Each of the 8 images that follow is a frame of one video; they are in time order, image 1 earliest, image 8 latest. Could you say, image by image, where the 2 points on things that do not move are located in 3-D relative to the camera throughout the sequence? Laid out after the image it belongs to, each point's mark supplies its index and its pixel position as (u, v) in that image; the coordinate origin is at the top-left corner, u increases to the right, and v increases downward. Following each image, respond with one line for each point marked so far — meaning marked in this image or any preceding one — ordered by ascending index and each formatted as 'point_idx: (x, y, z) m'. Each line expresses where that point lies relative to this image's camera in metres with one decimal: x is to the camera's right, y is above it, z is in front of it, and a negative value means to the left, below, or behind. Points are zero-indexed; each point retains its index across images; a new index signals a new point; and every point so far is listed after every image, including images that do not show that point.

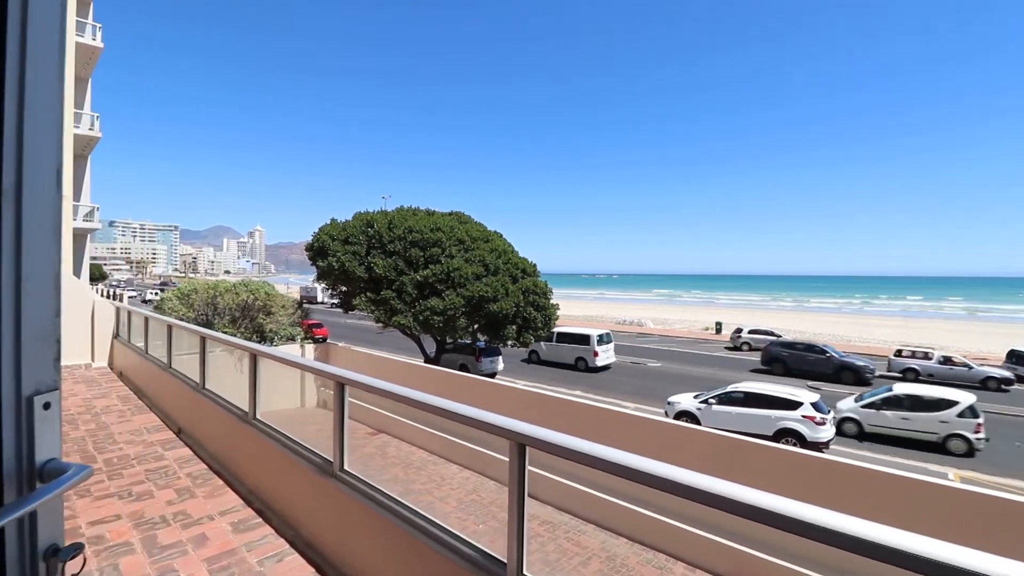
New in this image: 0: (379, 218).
0: (-4.2, +2.2, +15.7) m
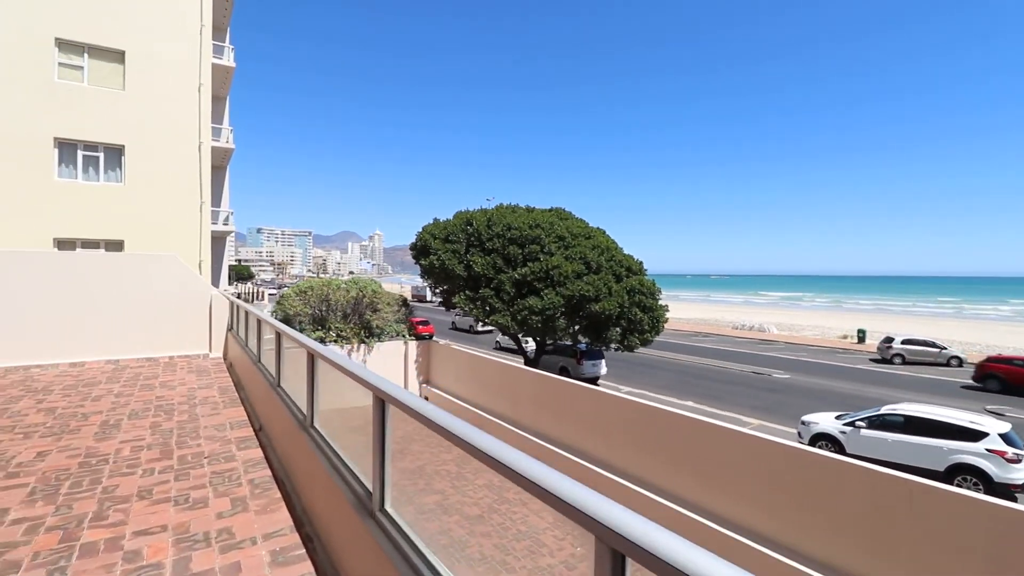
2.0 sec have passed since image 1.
0: (-1.1, +2.2, +15.4) m
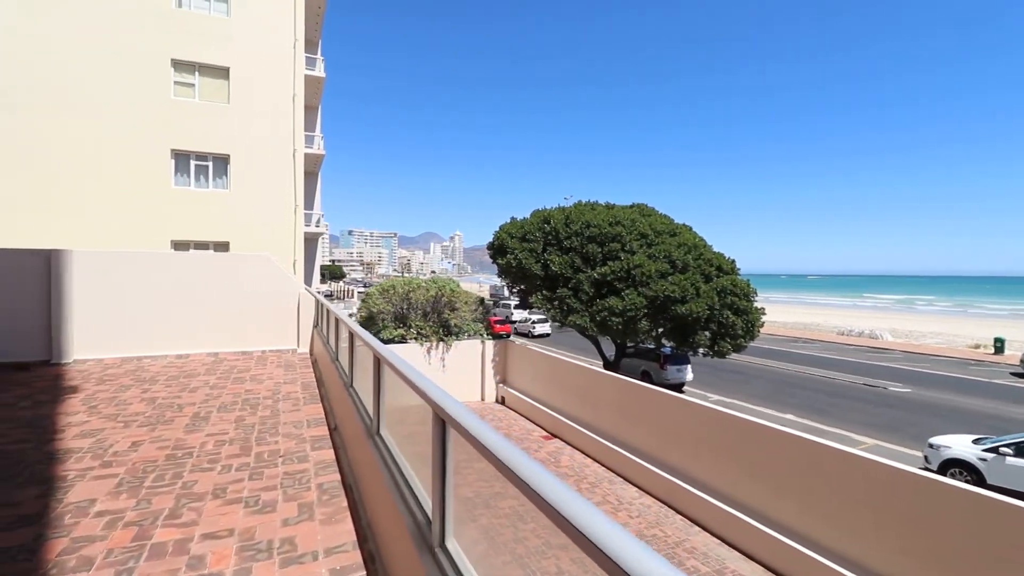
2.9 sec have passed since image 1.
0: (+1.3, +2.2, +15.0) m
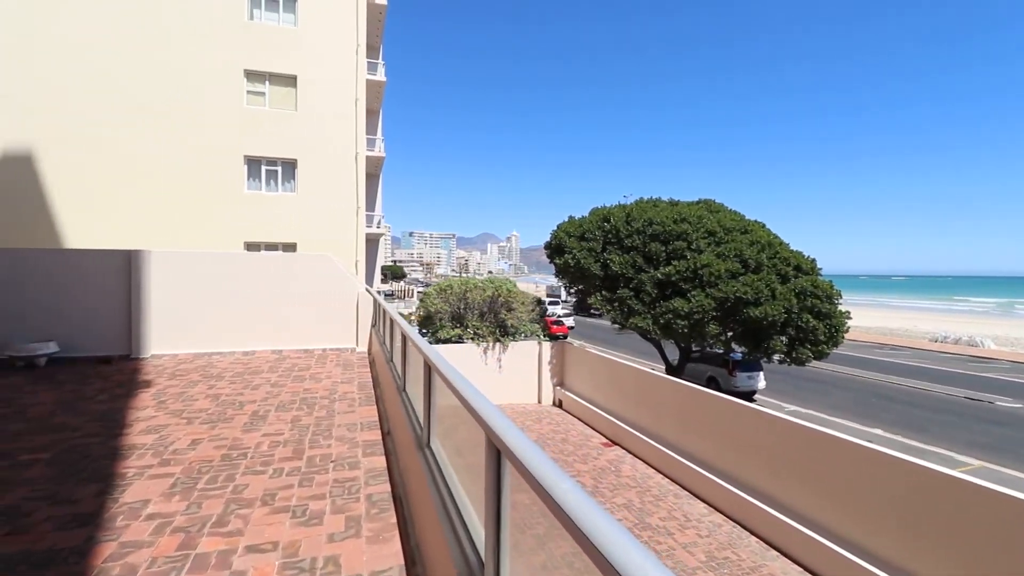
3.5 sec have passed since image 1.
0: (+3.1, +2.2, +14.4) m
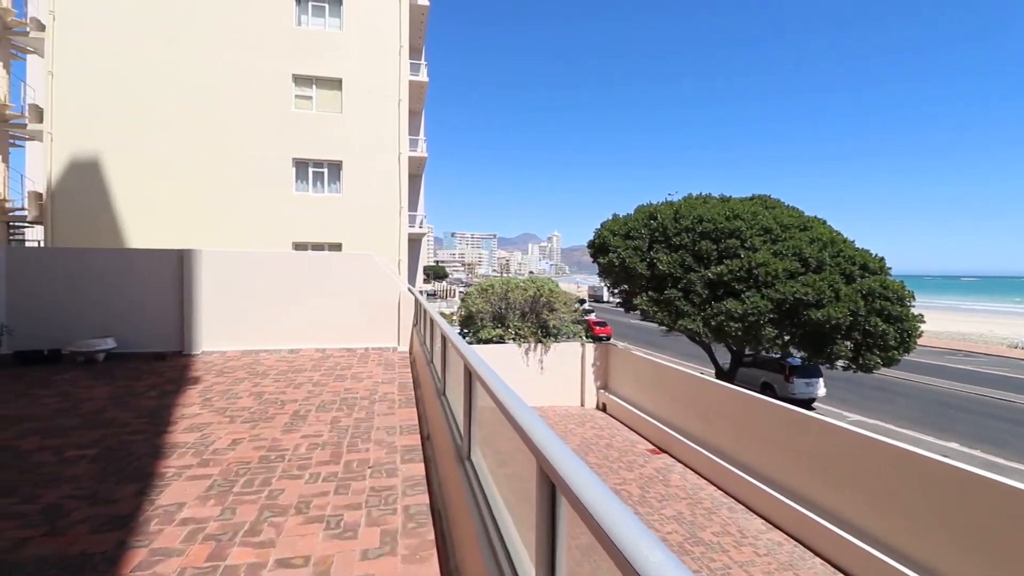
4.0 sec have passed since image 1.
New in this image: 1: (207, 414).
0: (+4.3, +2.2, +13.9) m
1: (-3.0, -1.3, +4.9) m
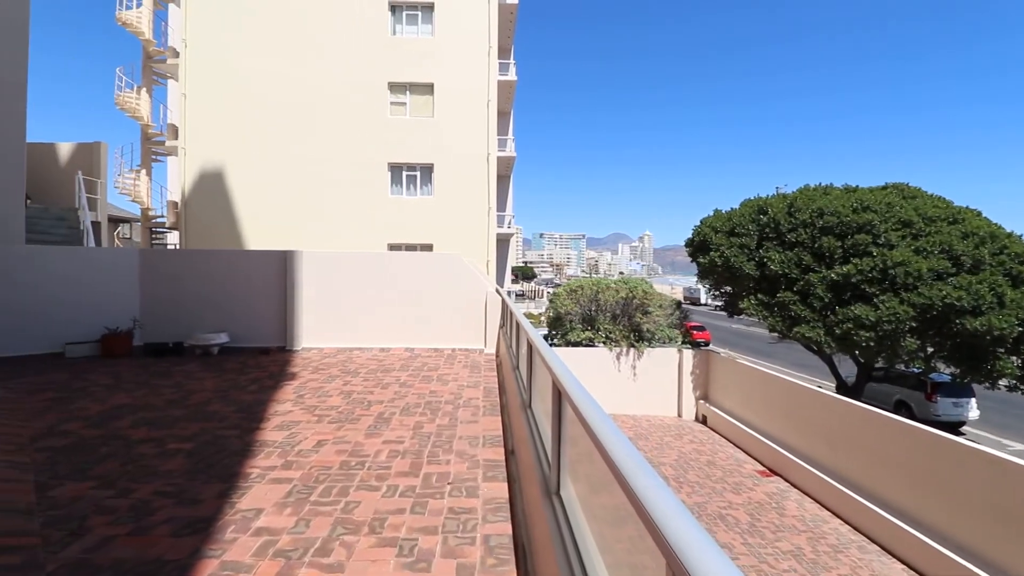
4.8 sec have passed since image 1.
0: (+6.7, +2.2, +12.5) m
1: (-2.2, -1.3, +5.0) m
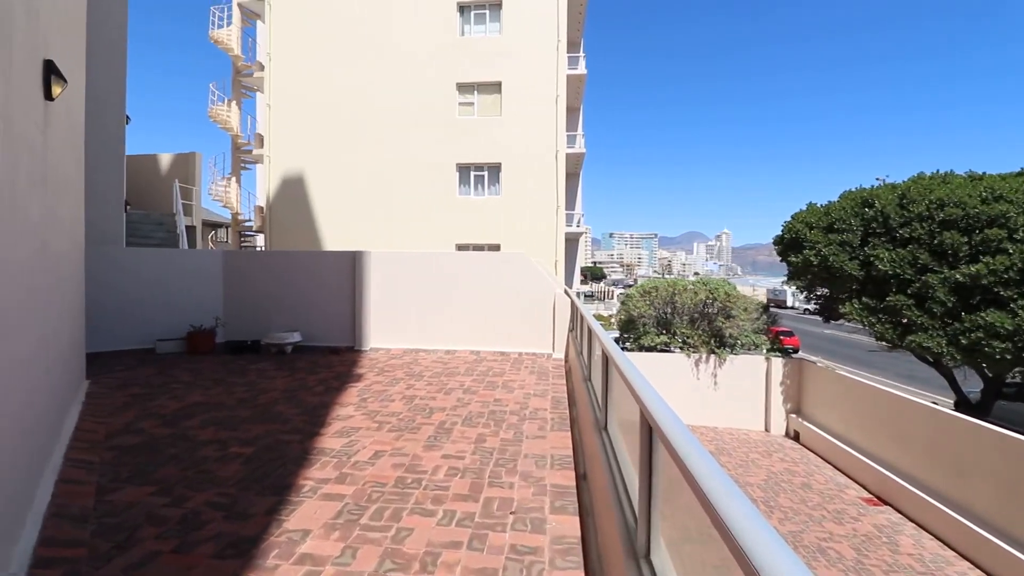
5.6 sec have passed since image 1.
0: (+8.3, +2.1, +11.0) m
1: (-1.5, -1.3, +4.8) m
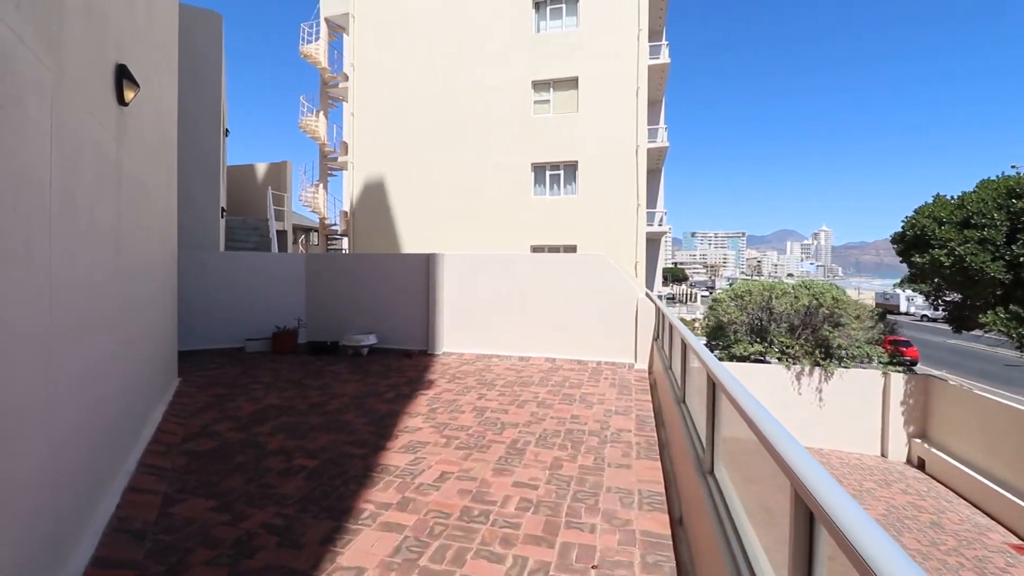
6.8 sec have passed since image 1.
0: (+9.9, +2.0, +9.2) m
1: (-0.8, -1.3, +4.5) m
